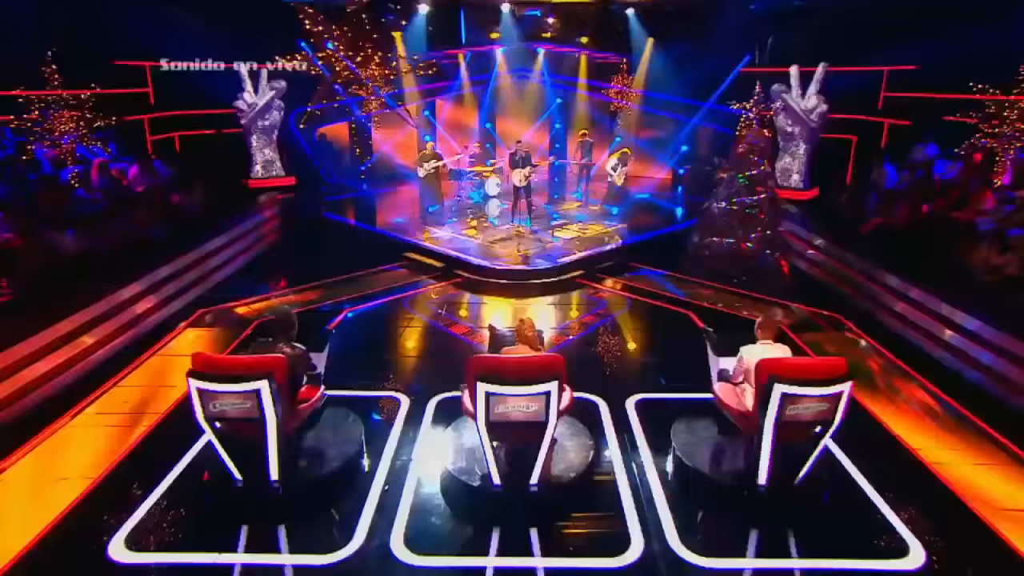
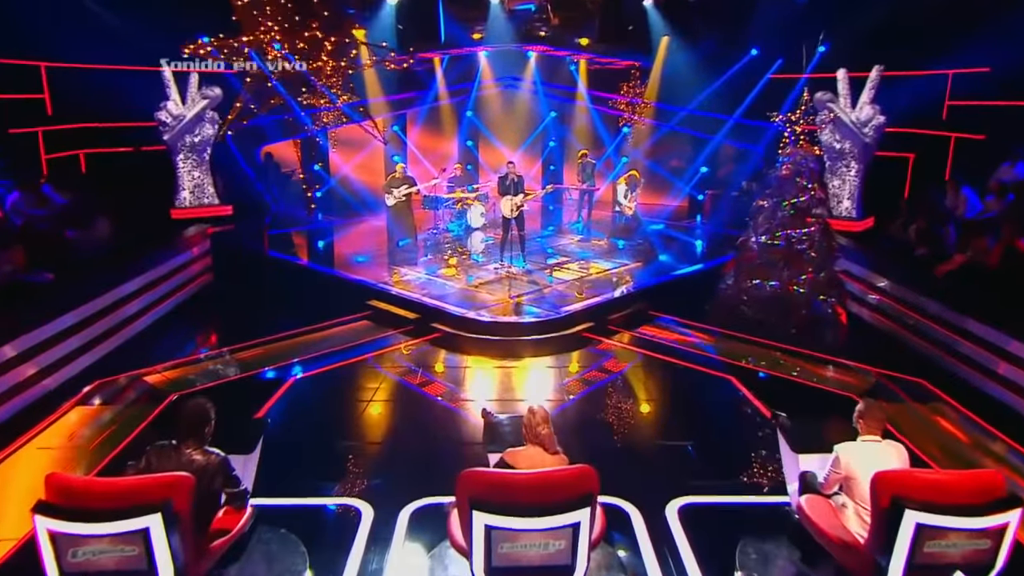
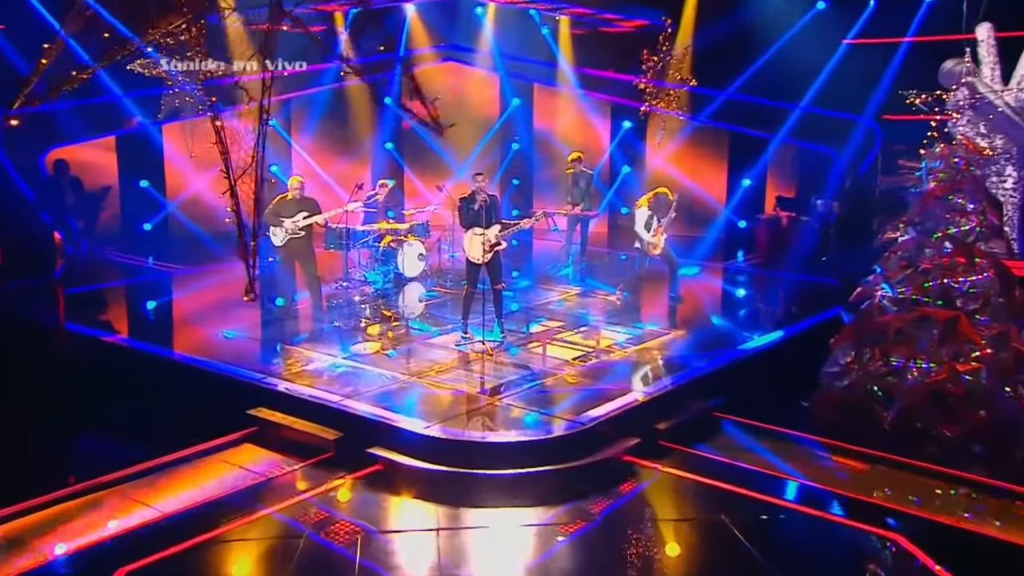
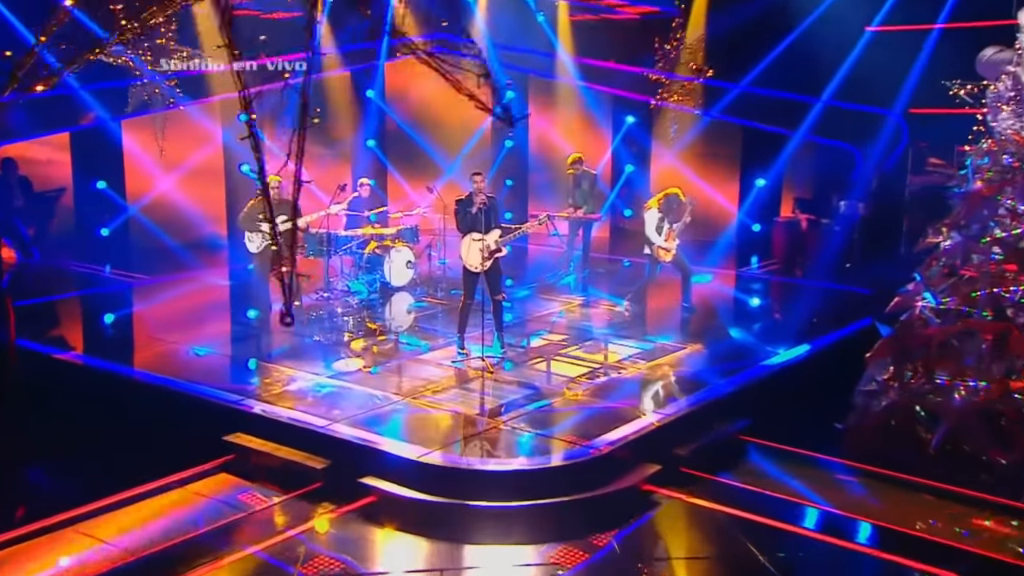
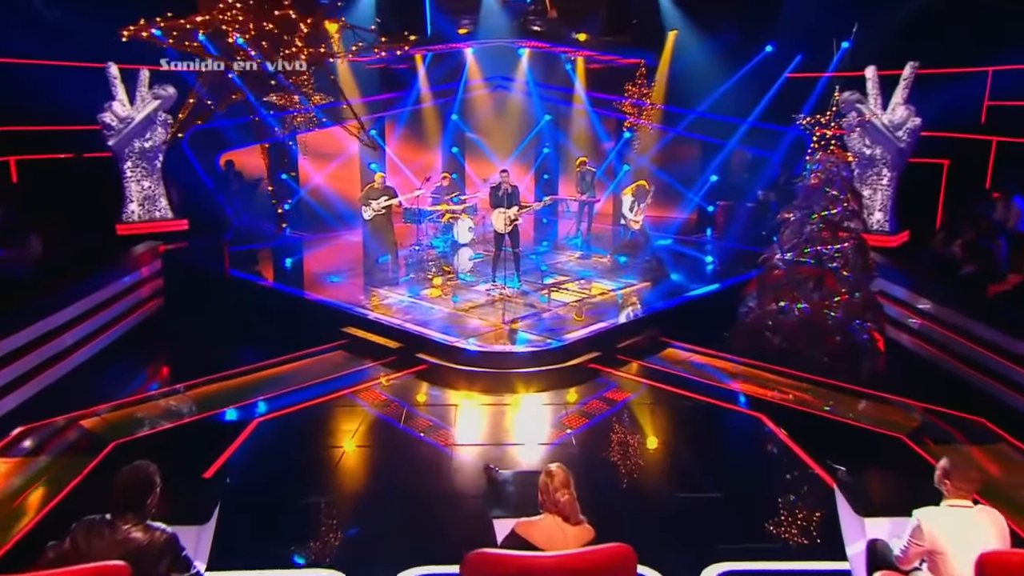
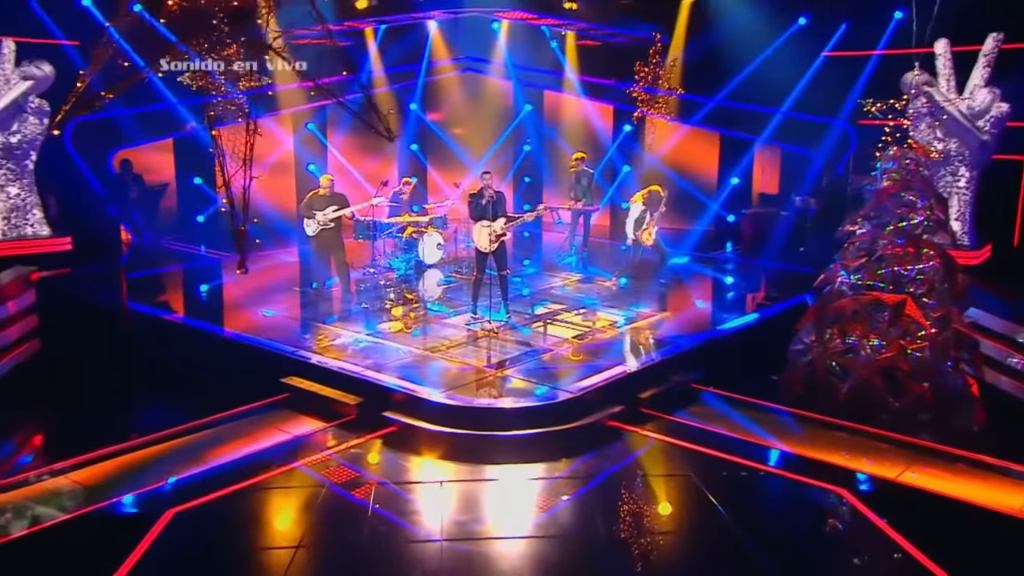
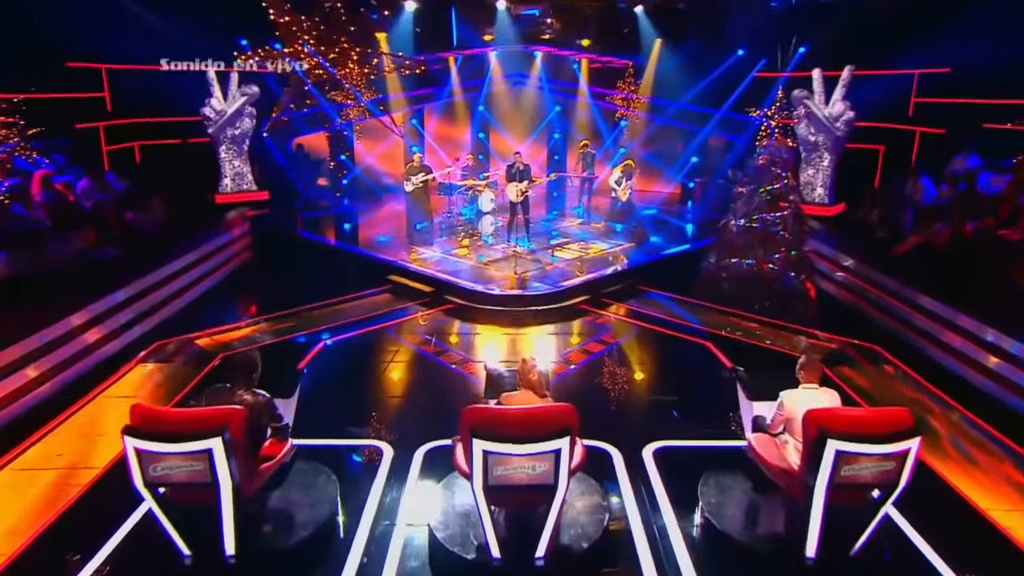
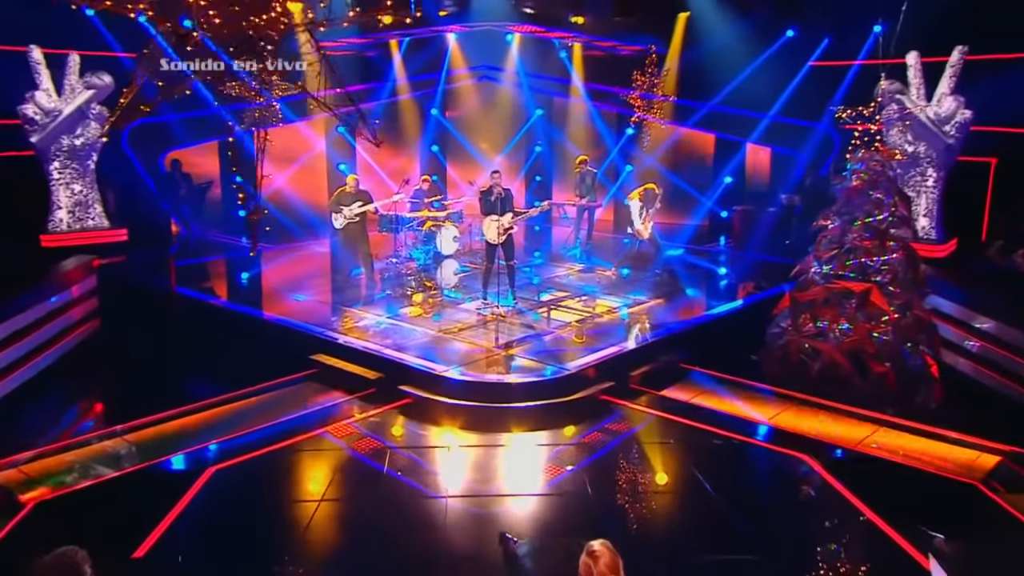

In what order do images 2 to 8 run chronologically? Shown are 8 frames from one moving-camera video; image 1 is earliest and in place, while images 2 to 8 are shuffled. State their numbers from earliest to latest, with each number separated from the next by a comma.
7, 2, 5, 8, 6, 3, 4
